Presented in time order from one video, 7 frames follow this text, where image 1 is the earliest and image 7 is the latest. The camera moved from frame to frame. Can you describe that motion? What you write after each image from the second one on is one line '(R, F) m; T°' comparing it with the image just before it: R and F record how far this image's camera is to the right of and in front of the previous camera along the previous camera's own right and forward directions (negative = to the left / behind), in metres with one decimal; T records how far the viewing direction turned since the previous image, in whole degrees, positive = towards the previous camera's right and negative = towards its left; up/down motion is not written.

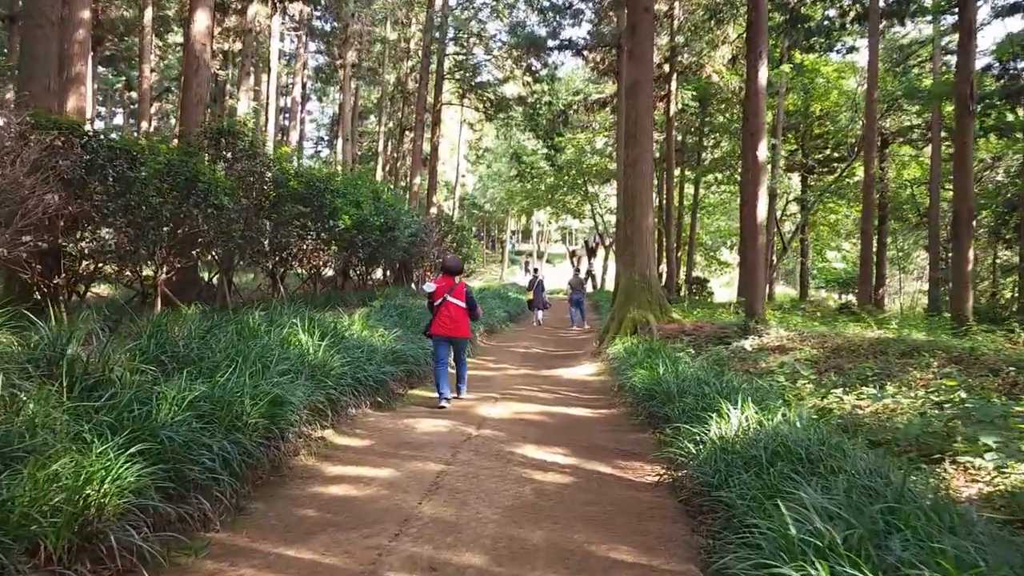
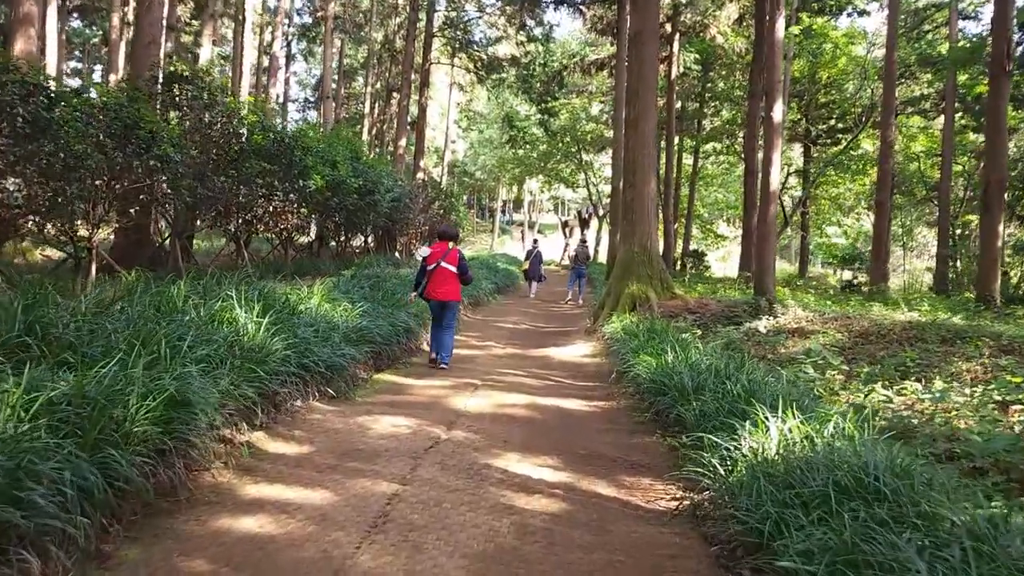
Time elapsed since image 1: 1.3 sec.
(+0.1, +1.3) m; +1°
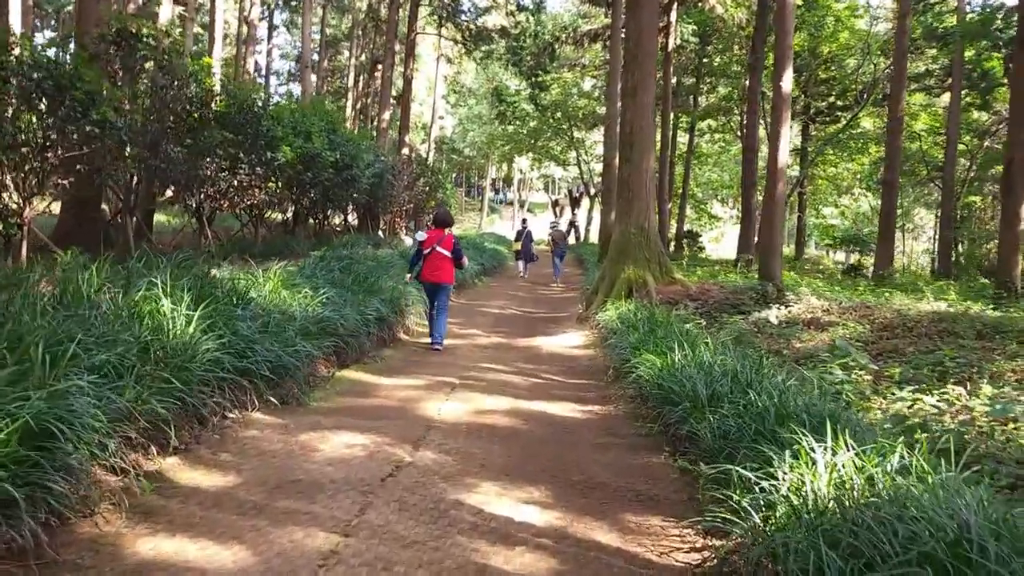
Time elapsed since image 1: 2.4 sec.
(+0.1, +1.0) m; +1°
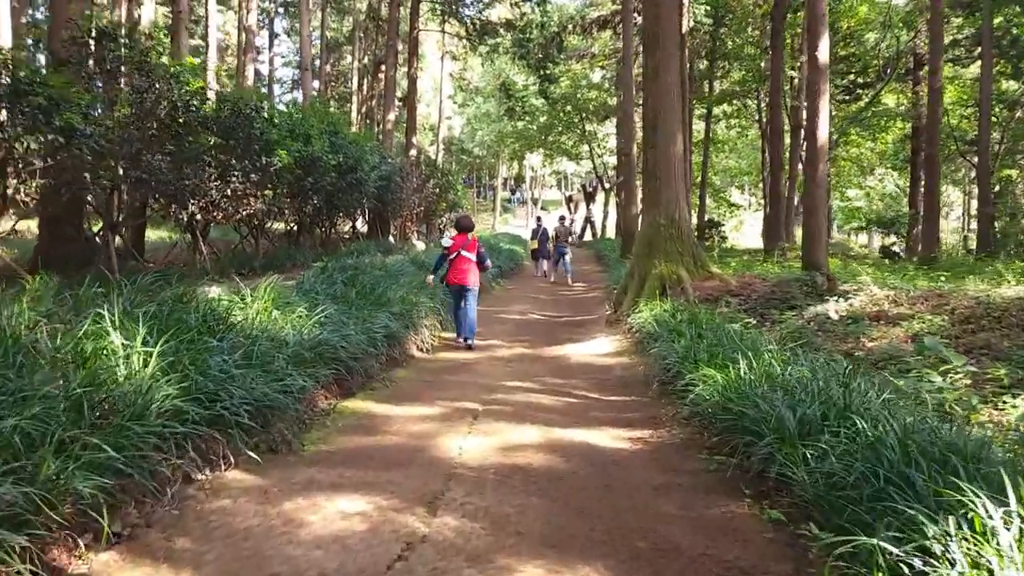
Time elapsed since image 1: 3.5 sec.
(-0.1, +1.0) m; -1°
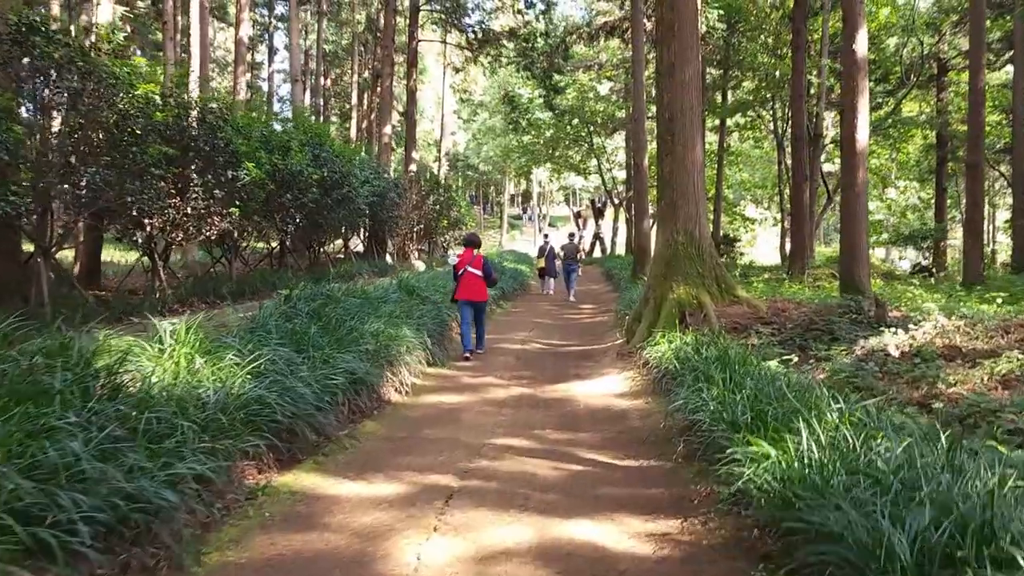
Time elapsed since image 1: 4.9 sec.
(+0.1, +1.3) m; -1°
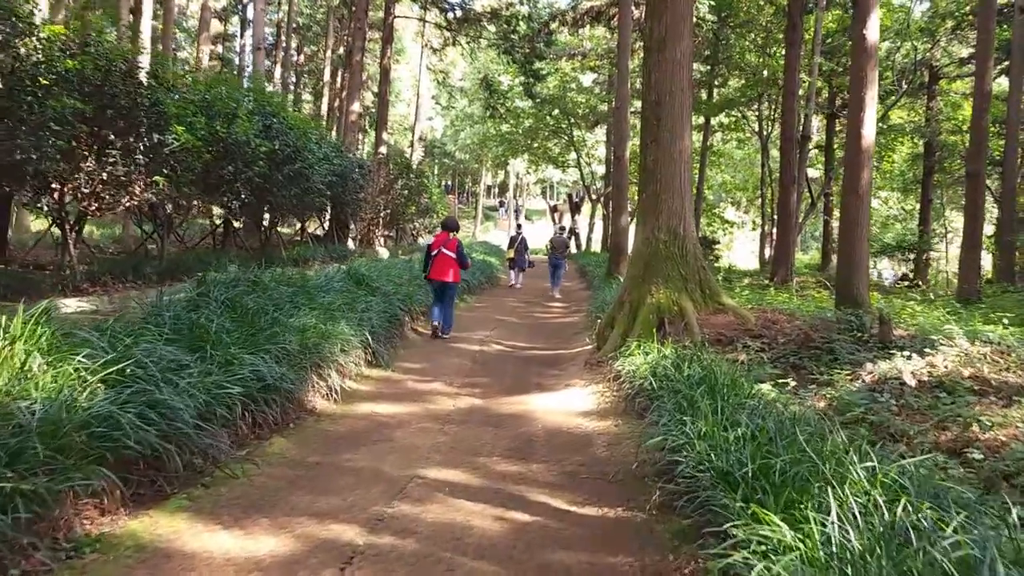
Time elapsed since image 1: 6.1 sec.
(+0.2, +1.1) m; +2°
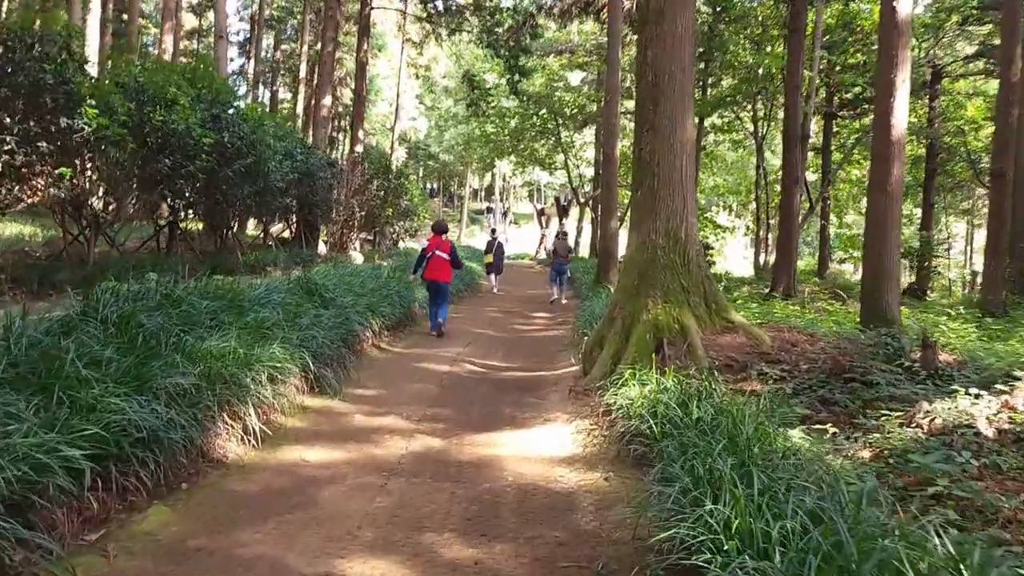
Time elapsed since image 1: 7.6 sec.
(+0.2, +1.3) m; +1°
